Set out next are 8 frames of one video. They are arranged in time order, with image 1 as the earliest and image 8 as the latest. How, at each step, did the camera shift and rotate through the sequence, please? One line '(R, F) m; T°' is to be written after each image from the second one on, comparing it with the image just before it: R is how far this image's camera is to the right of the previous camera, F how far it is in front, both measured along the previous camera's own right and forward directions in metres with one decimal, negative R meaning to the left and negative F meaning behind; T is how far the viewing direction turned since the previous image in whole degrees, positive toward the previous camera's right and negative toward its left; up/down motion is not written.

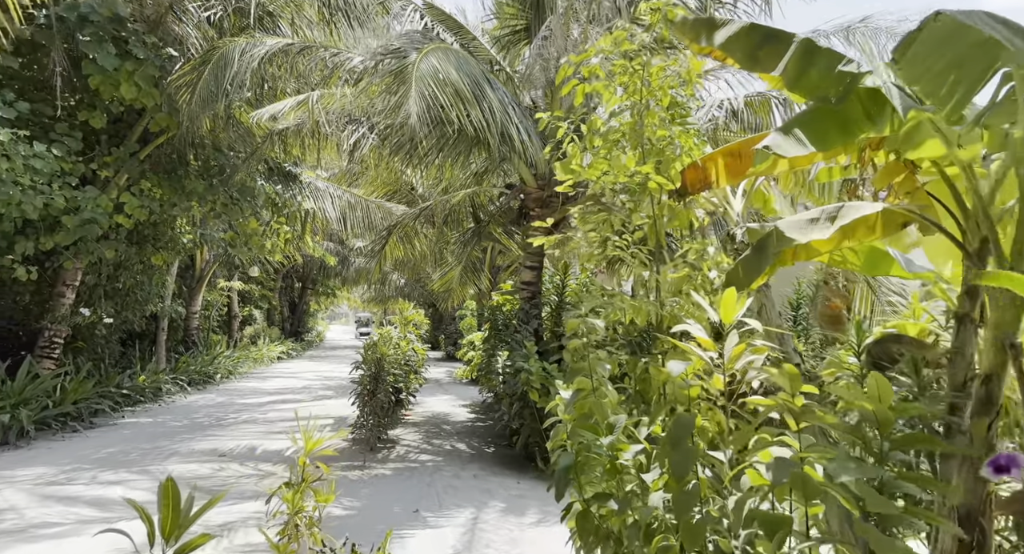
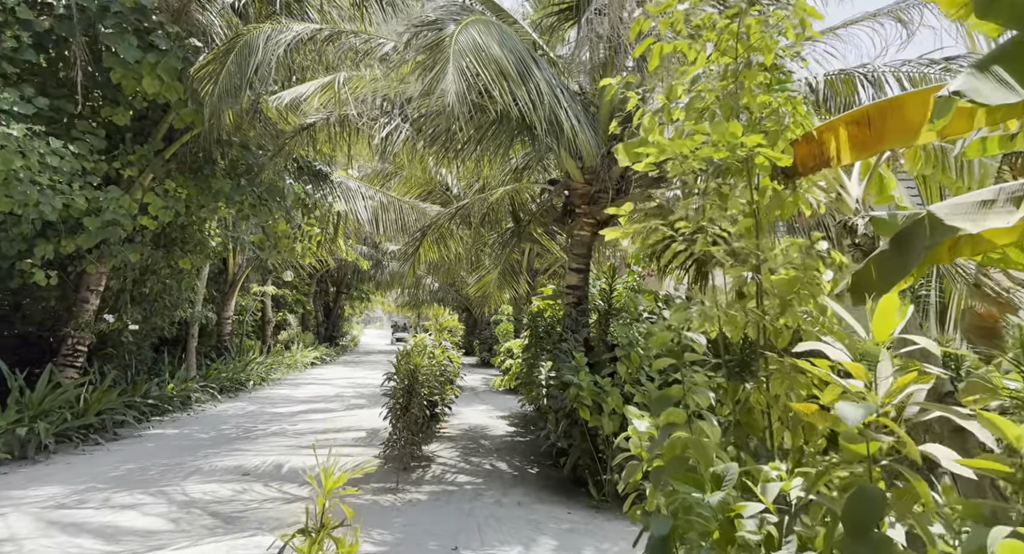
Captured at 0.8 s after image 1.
(-0.1, +0.4) m; -3°
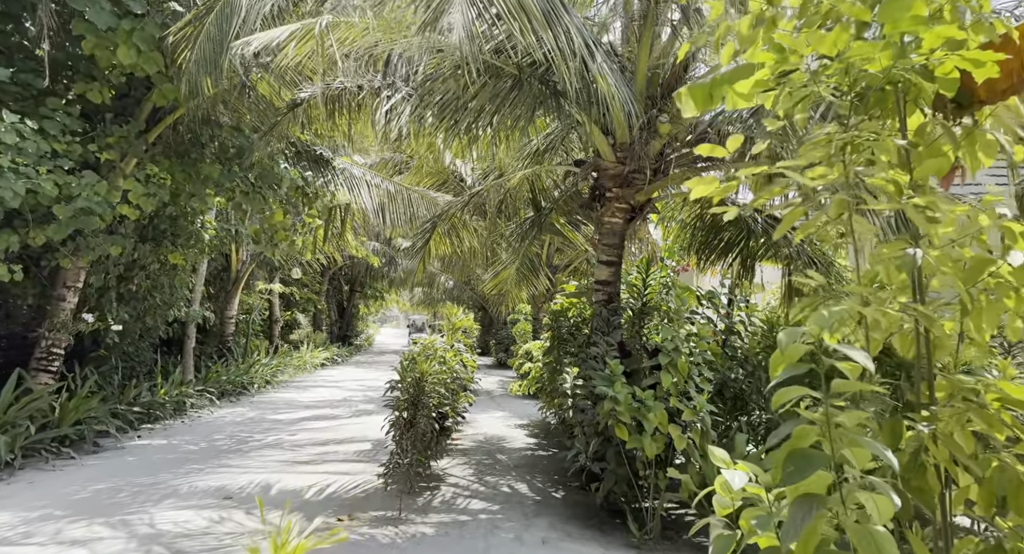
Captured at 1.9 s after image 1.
(0.0, +0.6) m; -1°
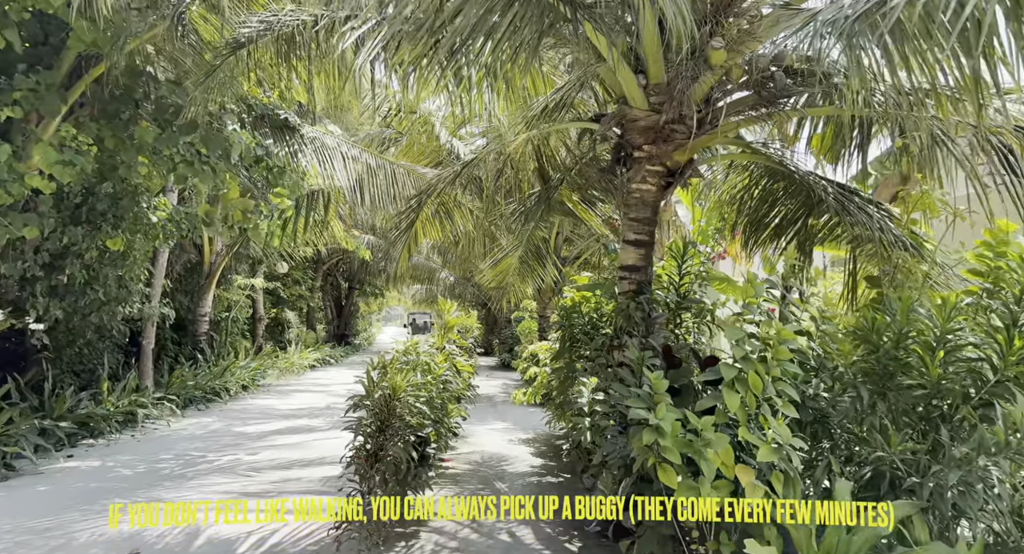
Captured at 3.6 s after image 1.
(0.0, +1.0) m; 0°
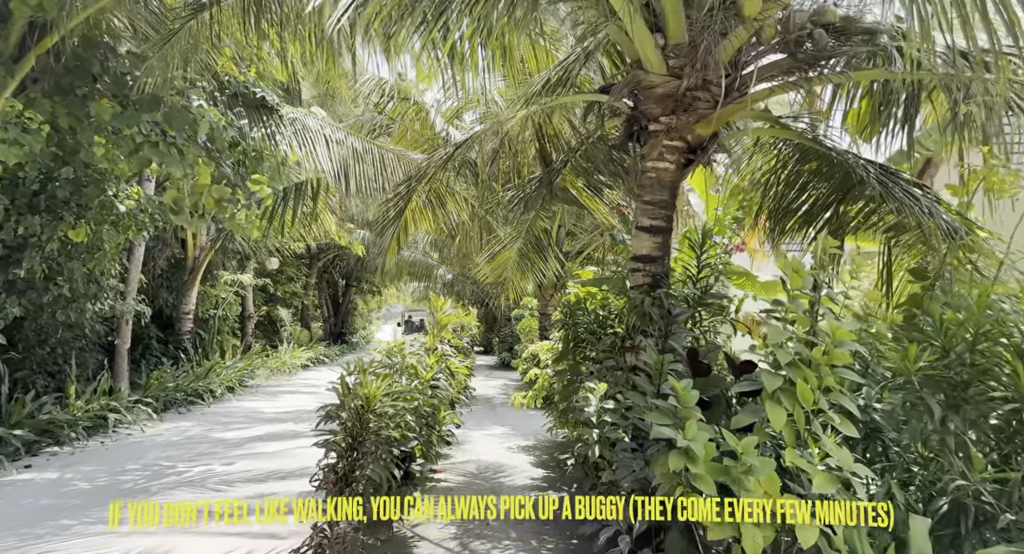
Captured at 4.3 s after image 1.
(0.0, +0.4) m; 0°
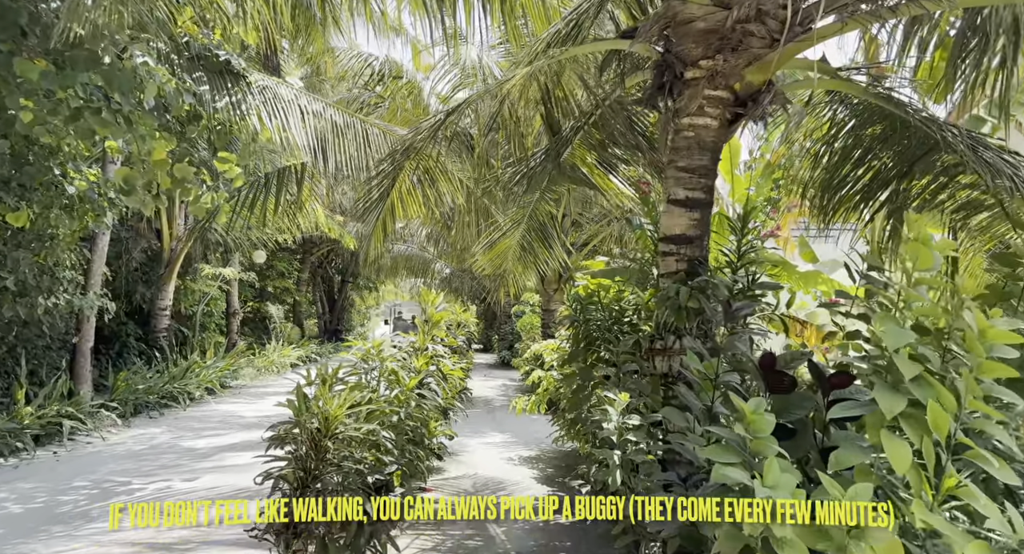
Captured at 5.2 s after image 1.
(0.0, +0.6) m; 0°
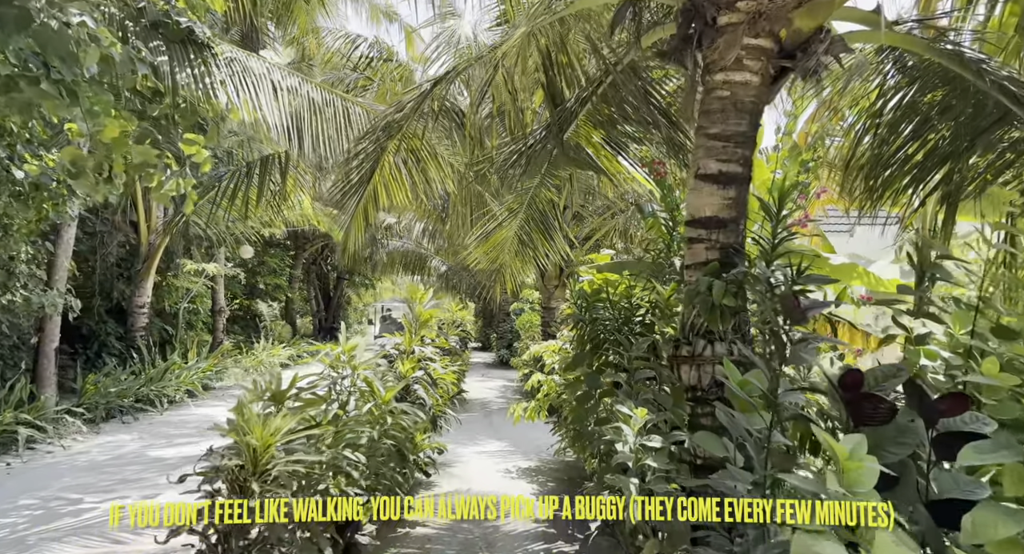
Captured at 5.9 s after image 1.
(0.0, +0.4) m; 0°
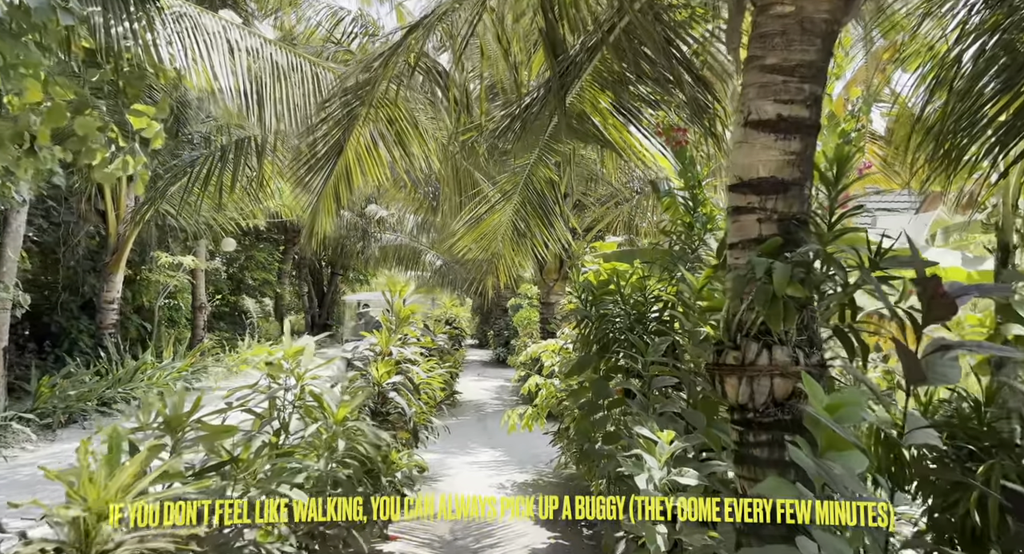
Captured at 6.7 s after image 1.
(0.0, +0.5) m; 0°
